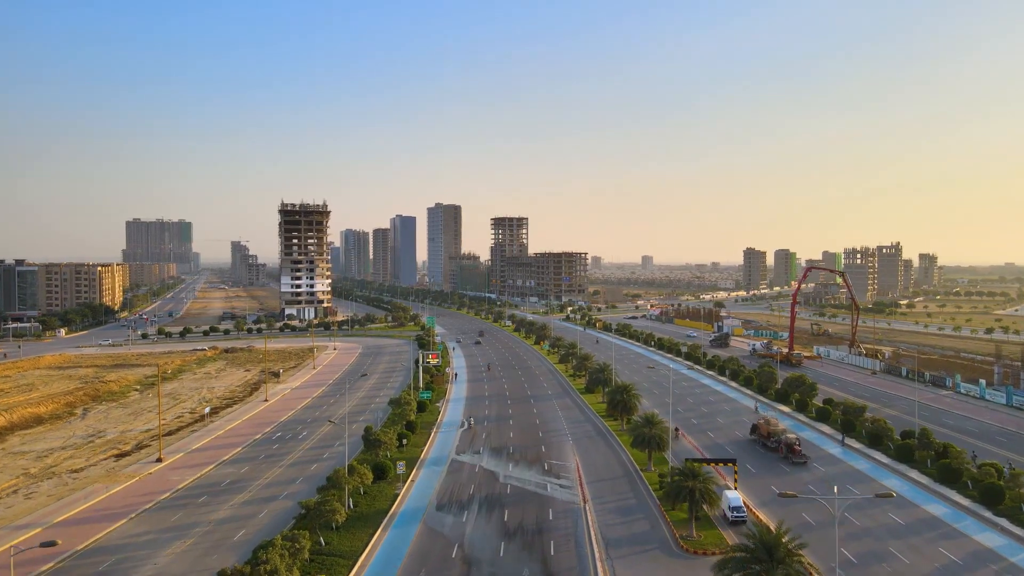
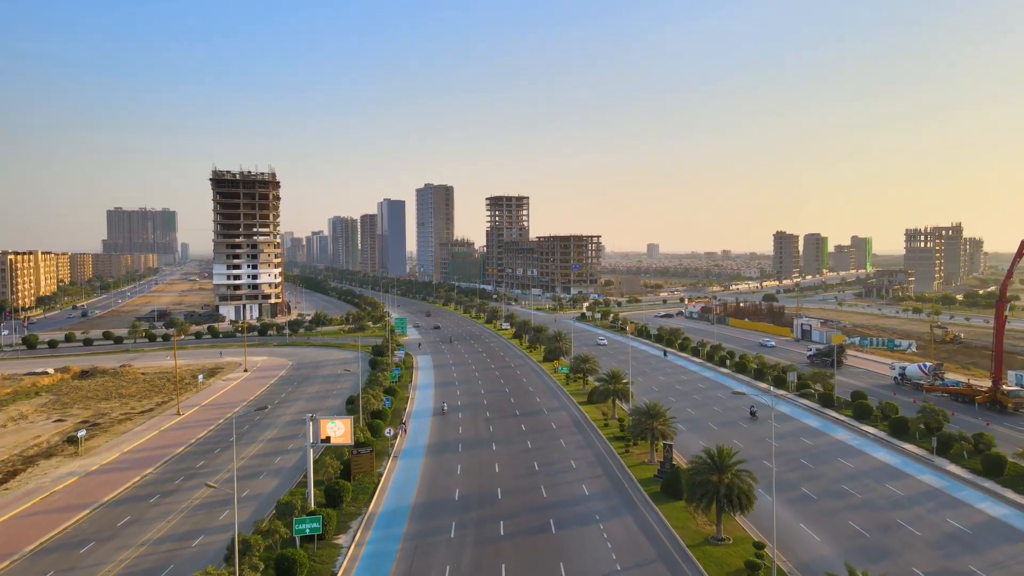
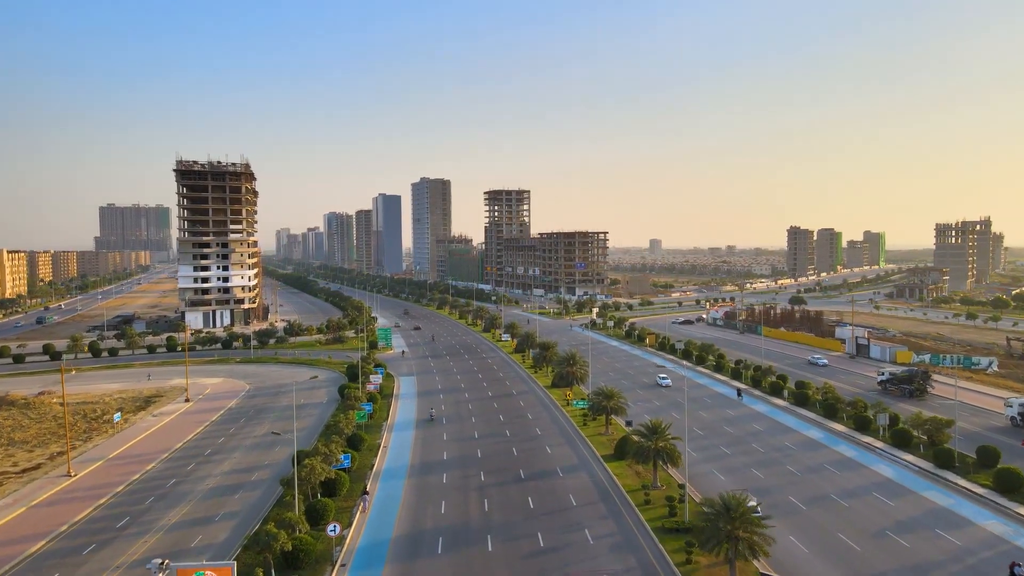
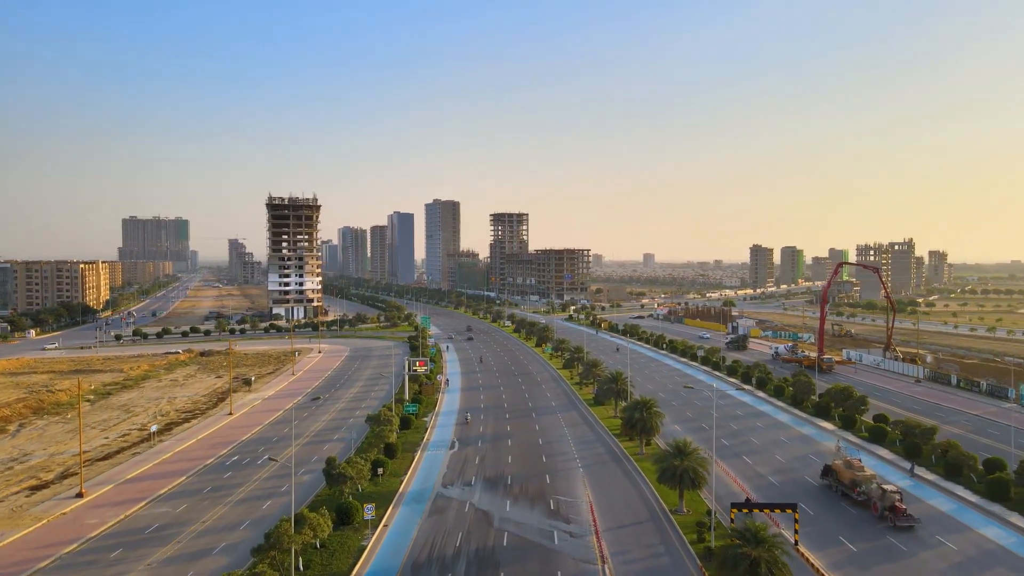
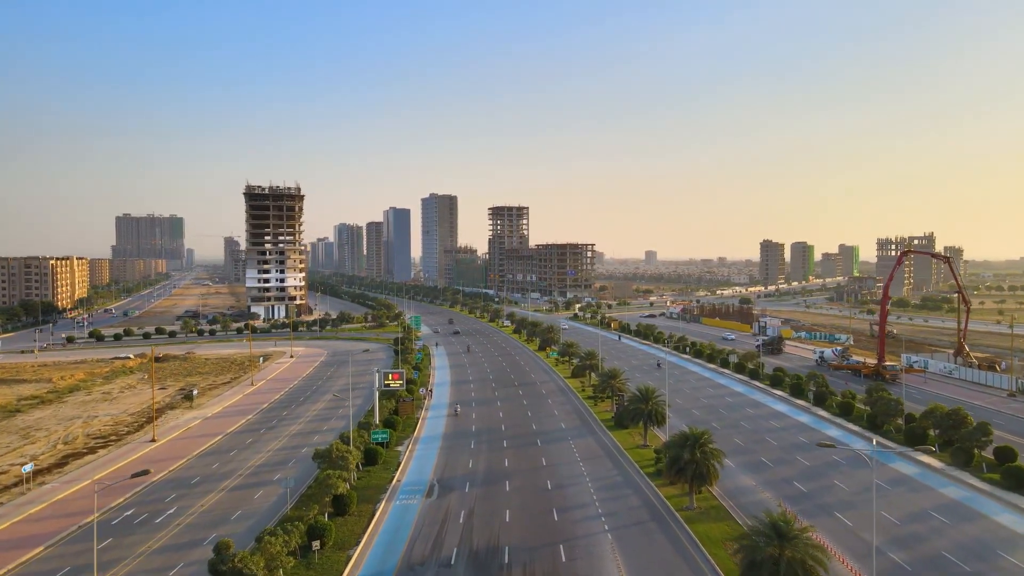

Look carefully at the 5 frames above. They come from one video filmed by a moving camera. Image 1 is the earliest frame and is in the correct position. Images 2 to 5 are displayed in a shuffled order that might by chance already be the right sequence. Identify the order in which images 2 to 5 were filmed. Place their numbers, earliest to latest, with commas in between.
4, 5, 2, 3
